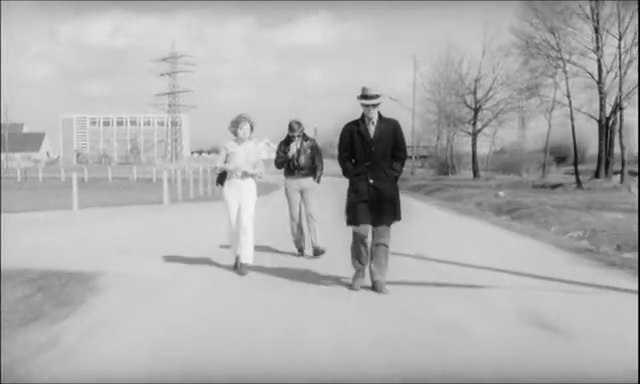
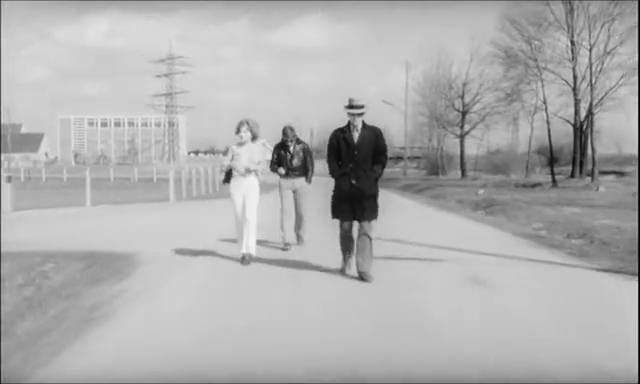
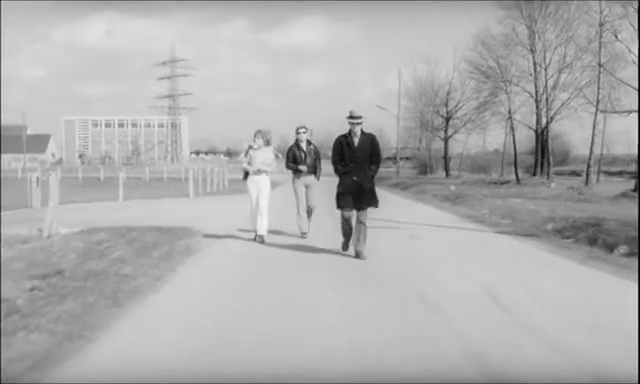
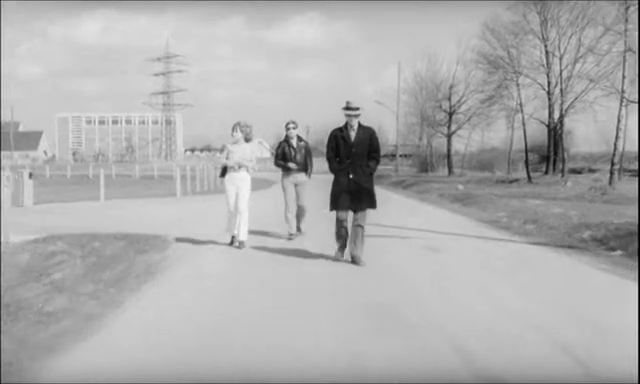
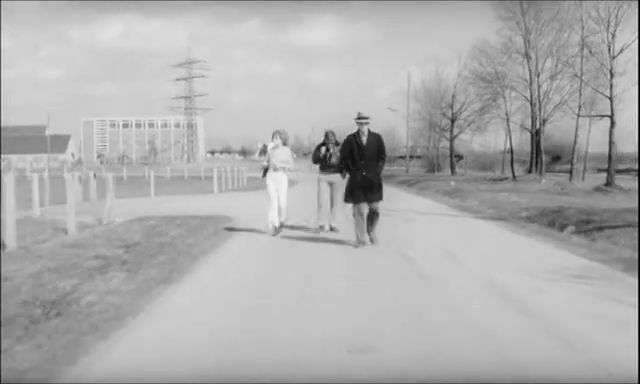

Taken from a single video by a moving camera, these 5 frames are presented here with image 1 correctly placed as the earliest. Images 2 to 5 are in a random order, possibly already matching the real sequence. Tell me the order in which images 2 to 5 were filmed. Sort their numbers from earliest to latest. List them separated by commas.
2, 4, 3, 5
